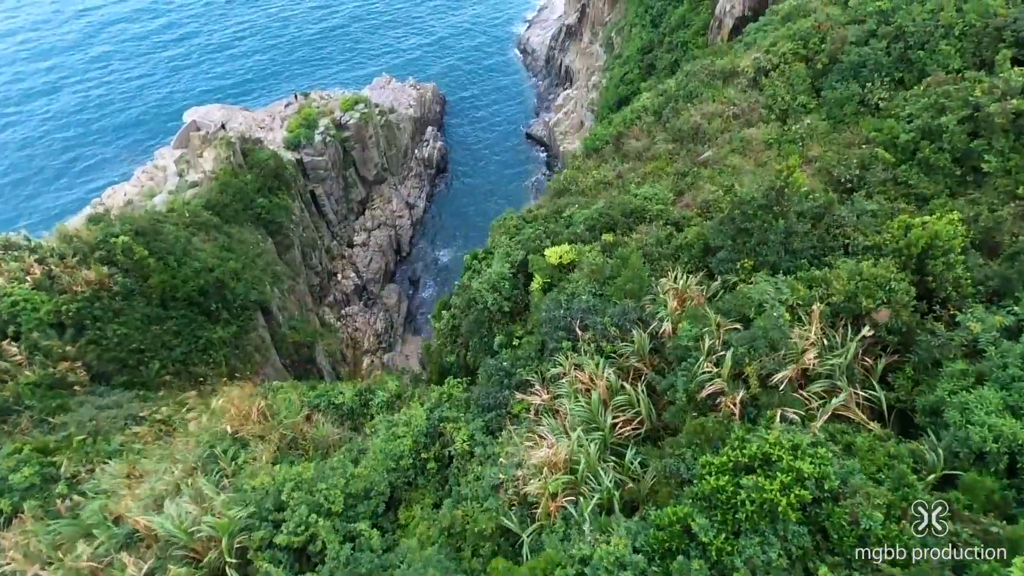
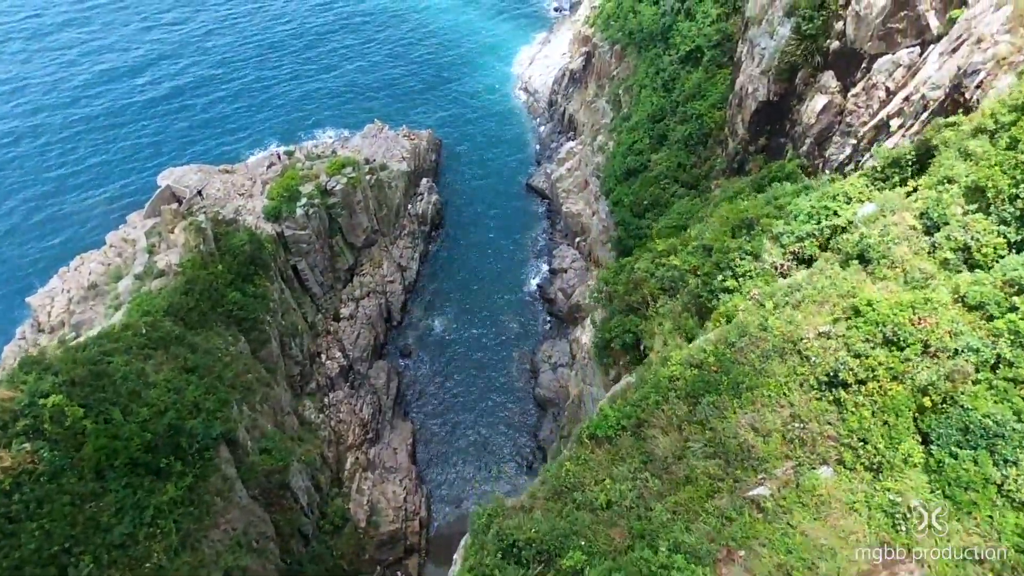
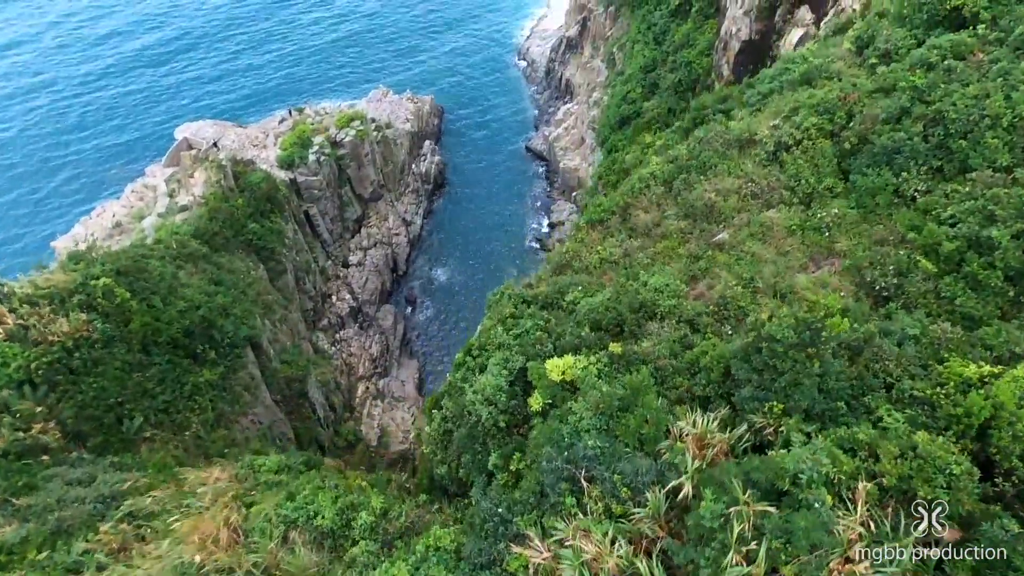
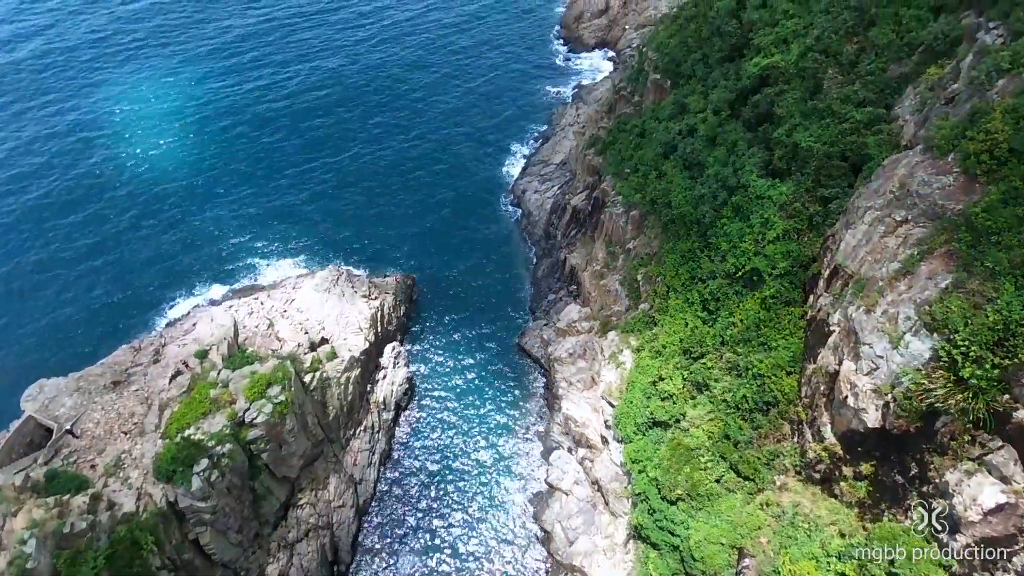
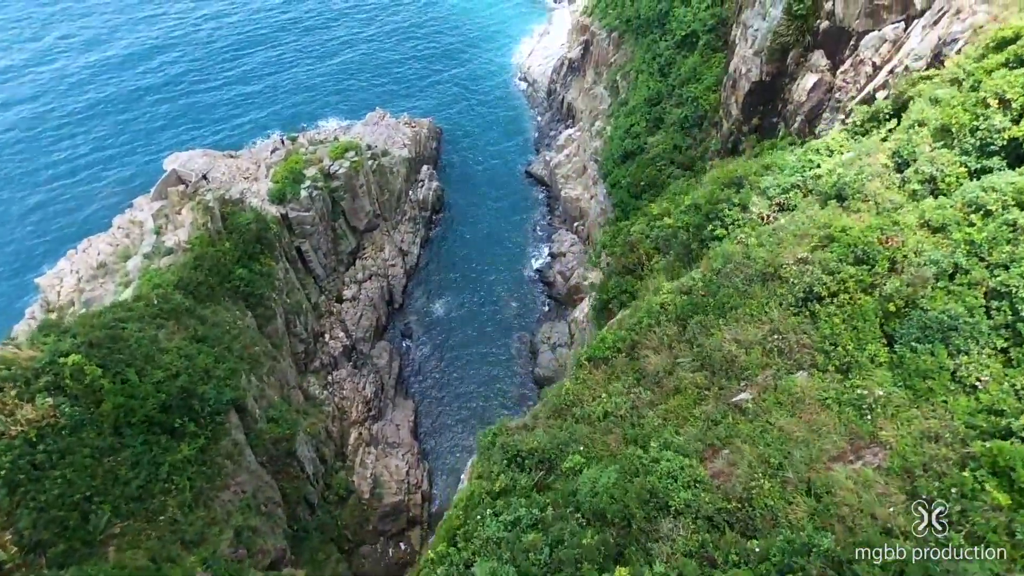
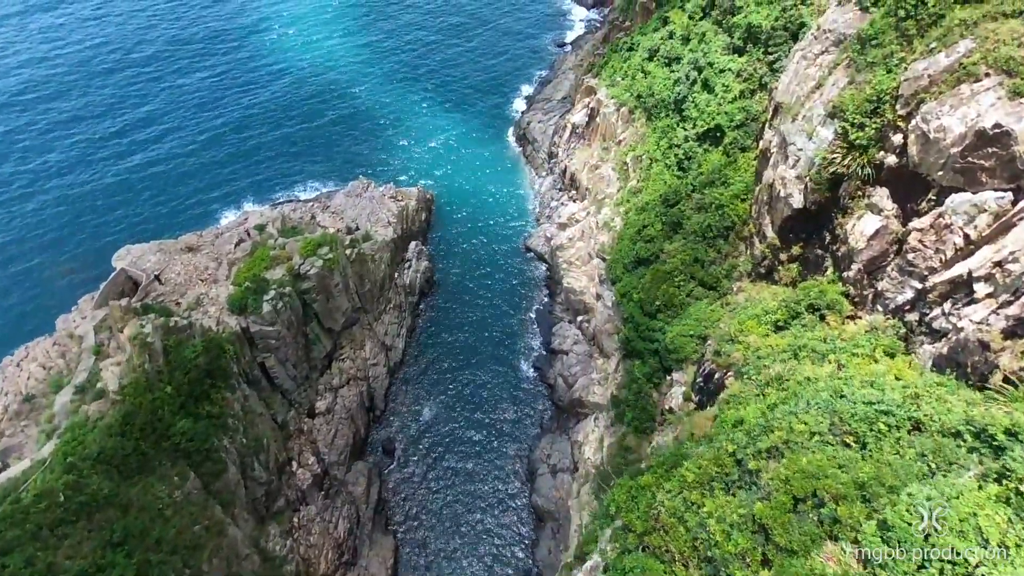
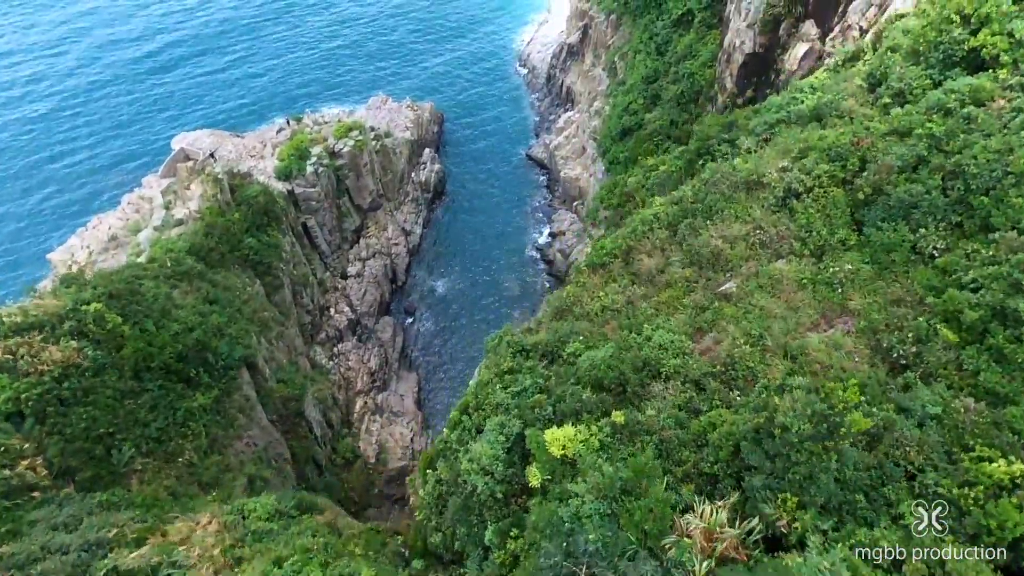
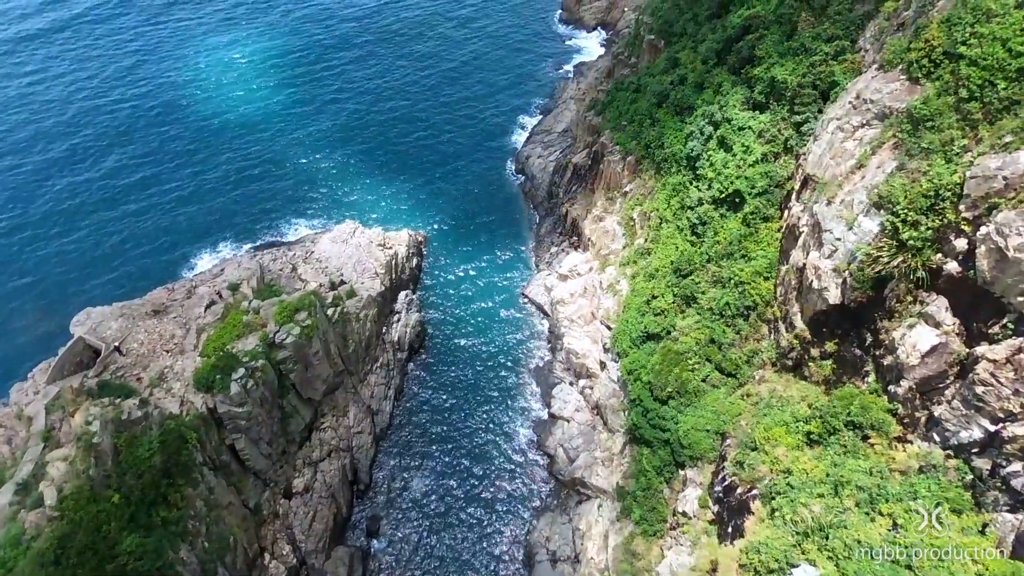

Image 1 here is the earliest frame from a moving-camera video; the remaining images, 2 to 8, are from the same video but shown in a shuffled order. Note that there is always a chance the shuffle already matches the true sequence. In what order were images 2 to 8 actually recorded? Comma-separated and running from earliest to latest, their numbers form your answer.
3, 7, 5, 2, 6, 8, 4
